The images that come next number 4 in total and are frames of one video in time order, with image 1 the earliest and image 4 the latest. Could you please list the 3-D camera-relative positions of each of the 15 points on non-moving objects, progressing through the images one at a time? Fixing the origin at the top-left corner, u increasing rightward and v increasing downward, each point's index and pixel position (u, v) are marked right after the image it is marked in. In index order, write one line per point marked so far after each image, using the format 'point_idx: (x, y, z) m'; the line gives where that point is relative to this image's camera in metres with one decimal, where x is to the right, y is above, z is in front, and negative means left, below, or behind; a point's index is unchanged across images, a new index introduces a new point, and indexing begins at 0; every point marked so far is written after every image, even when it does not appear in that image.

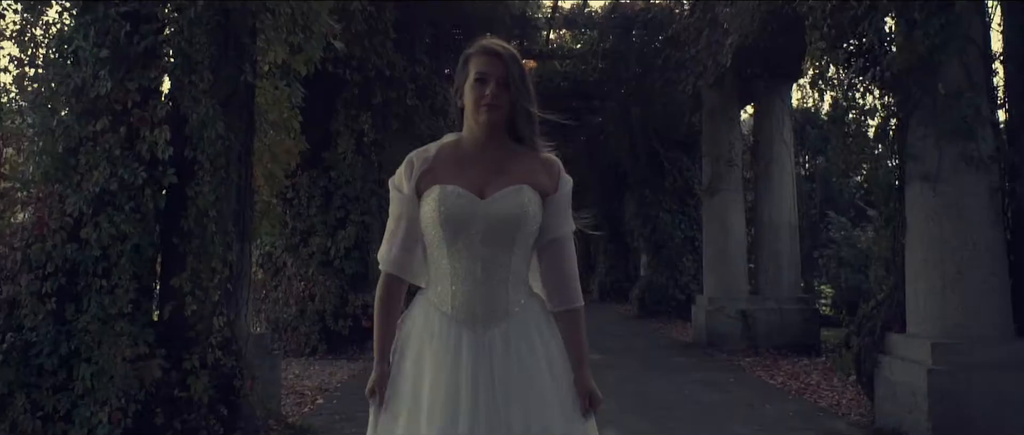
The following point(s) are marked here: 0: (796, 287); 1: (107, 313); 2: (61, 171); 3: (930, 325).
0: (+3.7, -0.9, +12.2) m
1: (-2.3, -0.5, +5.5) m
2: (-2.6, +0.3, +5.5) m
3: (+2.6, -0.7, +5.8) m
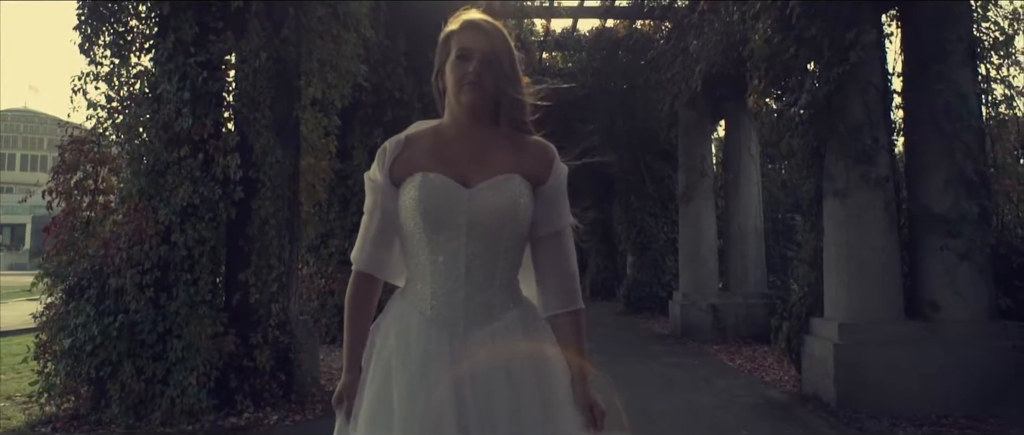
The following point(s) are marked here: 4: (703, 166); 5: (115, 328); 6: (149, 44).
0: (+3.6, -1.0, +13.7) m
1: (-2.4, -0.6, +7.0) m
2: (-2.6, +0.2, +7.0) m
3: (+2.6, -0.7, +7.4) m
4: (+2.9, +0.8, +14.2) m
5: (-2.9, -0.8, +6.9) m
6: (-2.7, +1.3, +7.1) m
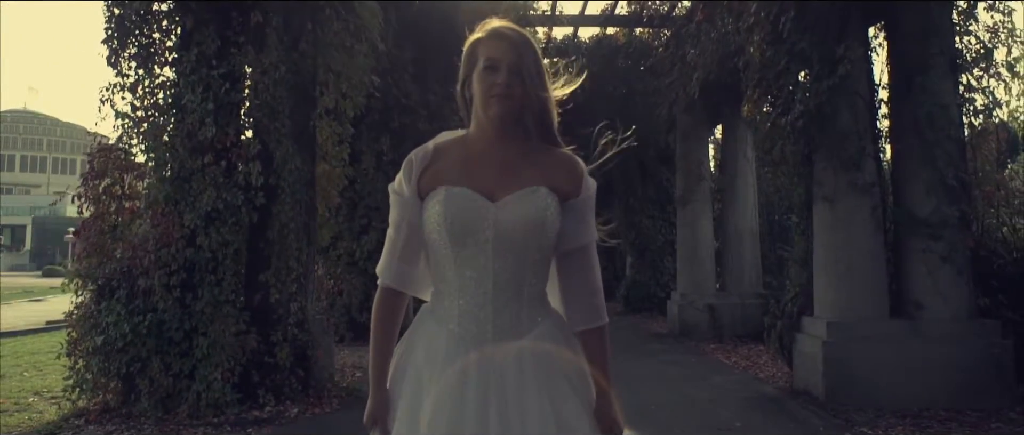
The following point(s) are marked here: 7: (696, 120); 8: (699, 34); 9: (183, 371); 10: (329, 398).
0: (+3.7, -1.0, +14.1) m
1: (-2.3, -0.6, +7.4) m
2: (-2.6, +0.2, +7.4) m
3: (+2.6, -0.8, +7.8) m
4: (+2.9, +0.7, +14.6) m
5: (-2.8, -0.8, +7.3) m
6: (-2.7, +1.3, +7.5) m
7: (+2.8, +1.5, +14.3) m
8: (+2.2, +2.2, +11.2) m
9: (-2.5, -1.2, +7.3) m
10: (-1.6, -1.5, +8.1) m
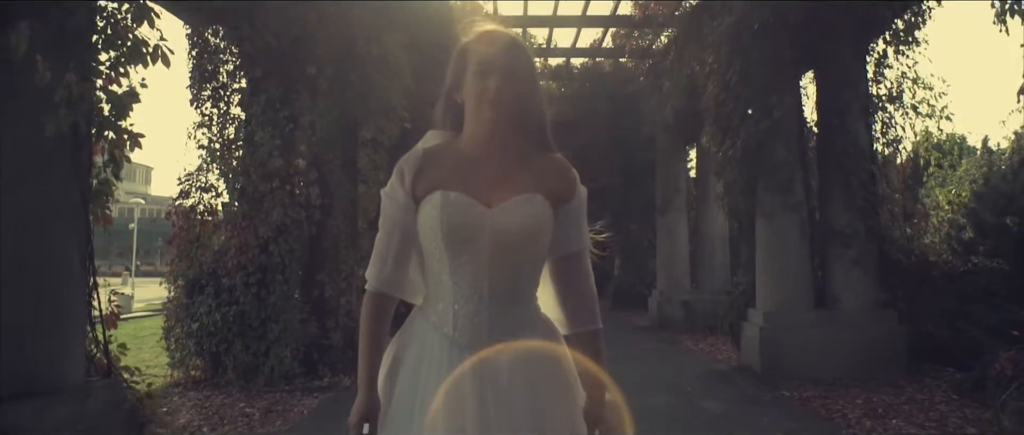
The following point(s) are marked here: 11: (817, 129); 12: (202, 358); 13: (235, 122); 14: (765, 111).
0: (+3.7, -1.1, +16.2) m
1: (-2.3, -0.8, +9.4) m
2: (-2.6, +0.1, +9.4) m
3: (+2.6, -0.9, +9.8) m
4: (+2.9, +0.6, +16.7) m
5: (-2.8, -1.0, +9.3) m
6: (-2.7, +1.2, +9.5) m
7: (+2.8, +1.3, +16.3) m
8: (+2.2, +2.0, +13.2) m
9: (-2.5, -1.3, +9.3) m
10: (-1.5, -1.7, +10.1) m
11: (+3.2, +0.9, +9.9) m
12: (-3.1, -1.4, +9.3) m
13: (-2.7, +0.9, +9.5) m
14: (+2.6, +1.1, +9.6) m
